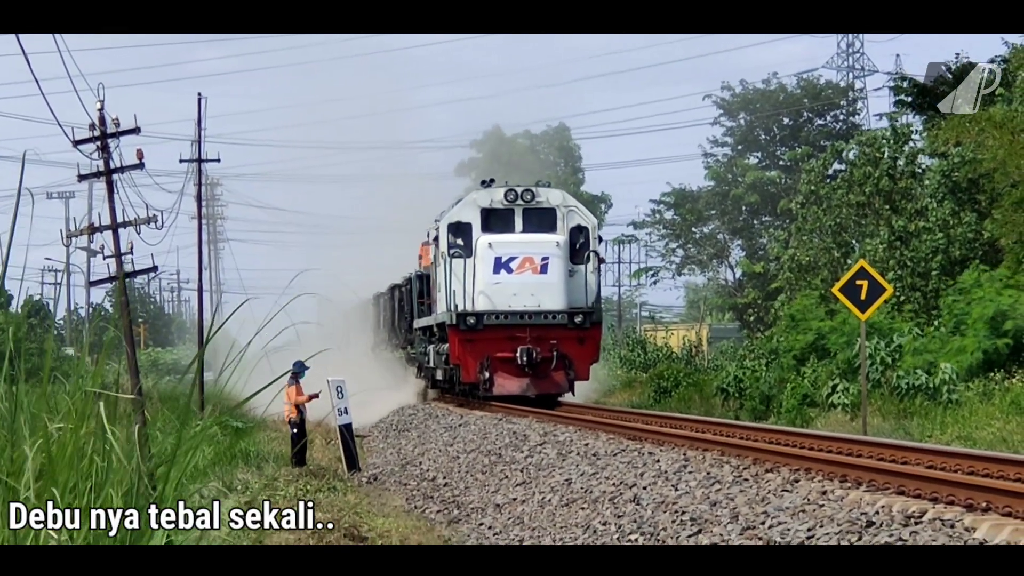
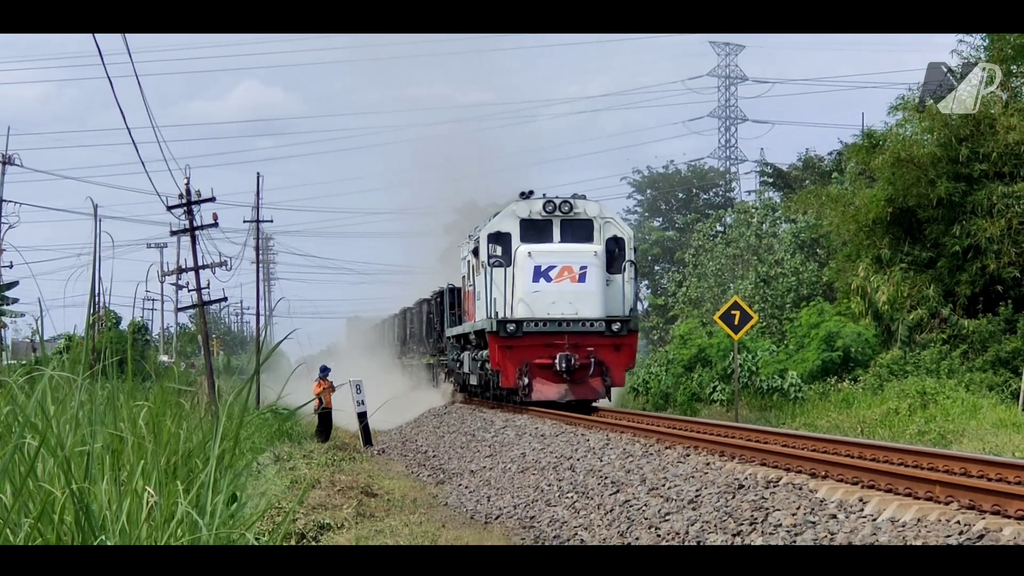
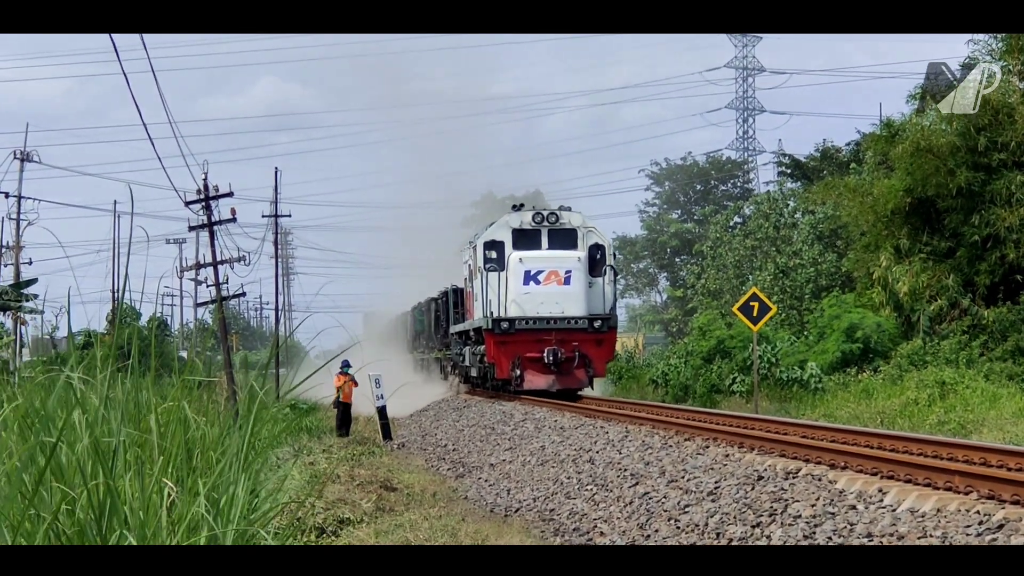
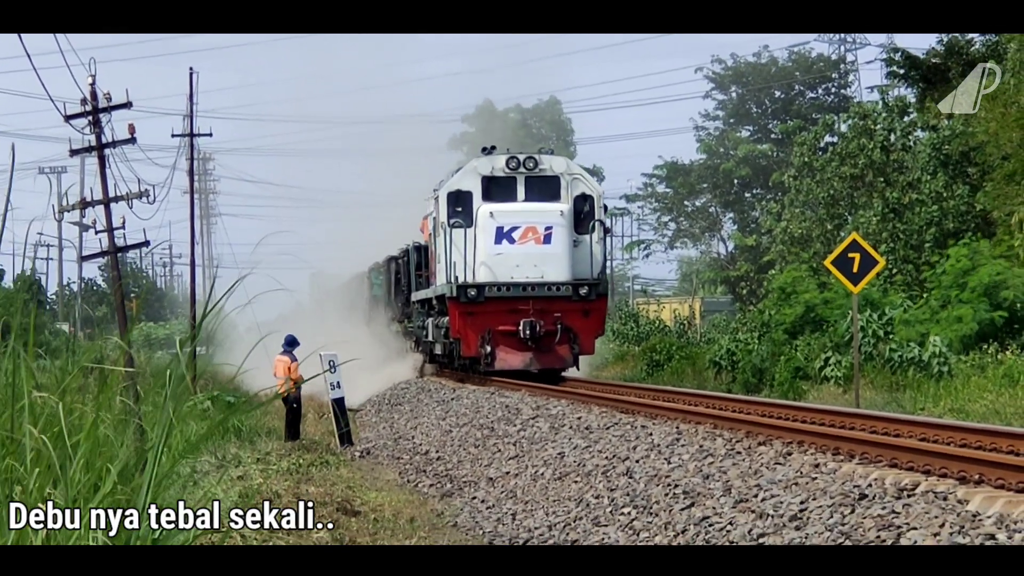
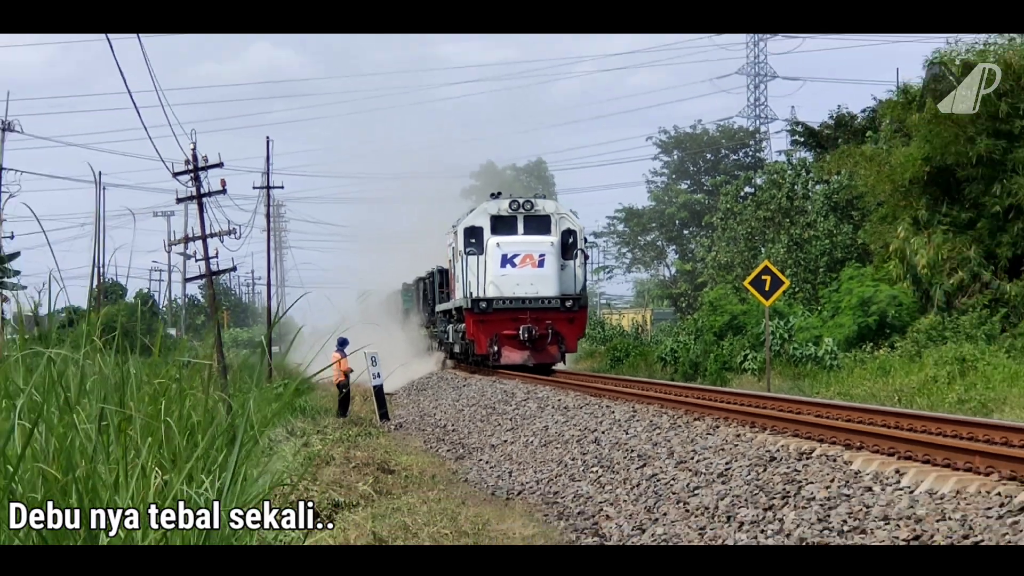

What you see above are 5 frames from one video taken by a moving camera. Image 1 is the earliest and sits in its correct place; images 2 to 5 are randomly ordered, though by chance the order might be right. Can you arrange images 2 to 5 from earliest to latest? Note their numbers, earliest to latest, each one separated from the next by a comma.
4, 5, 3, 2
